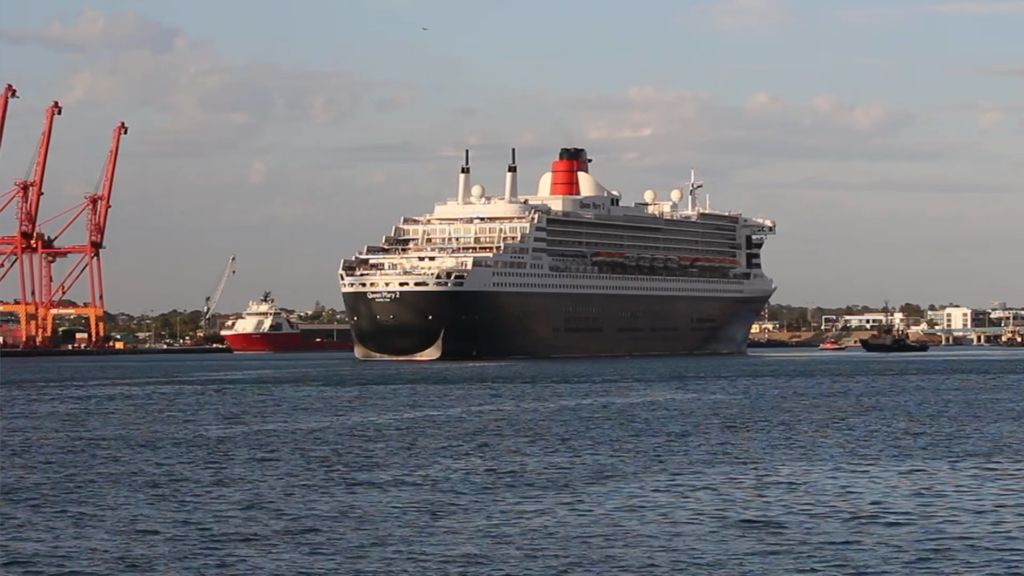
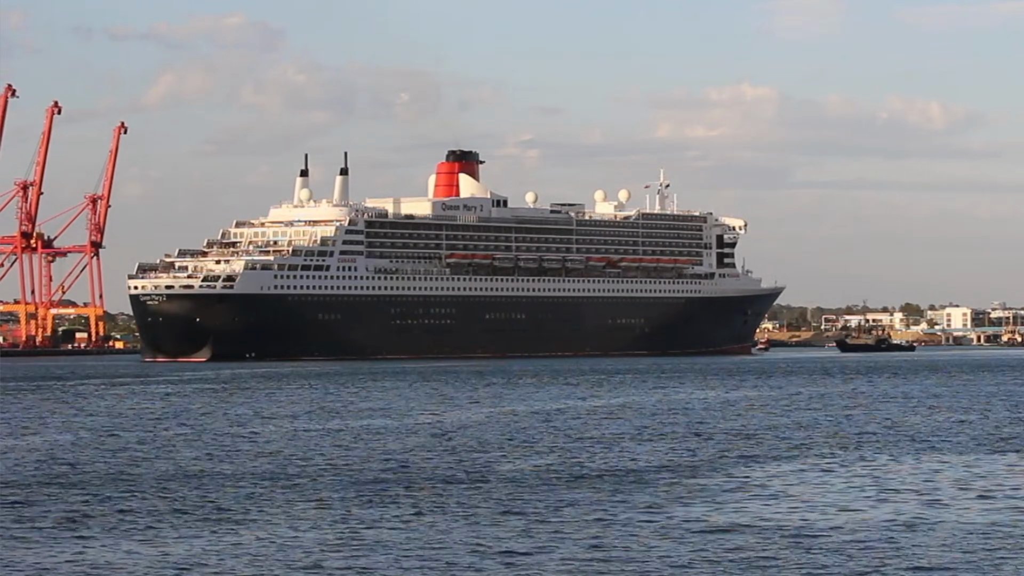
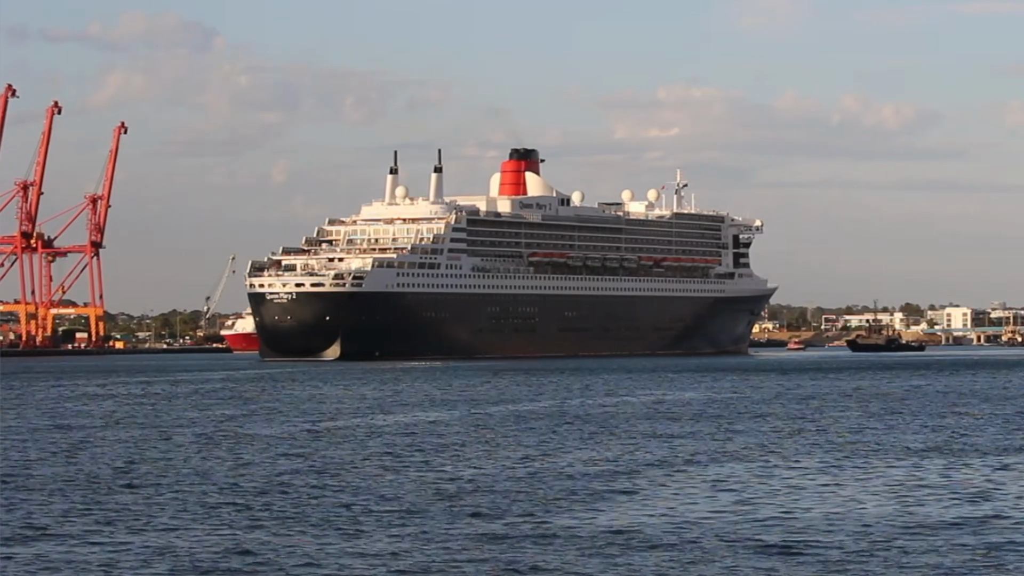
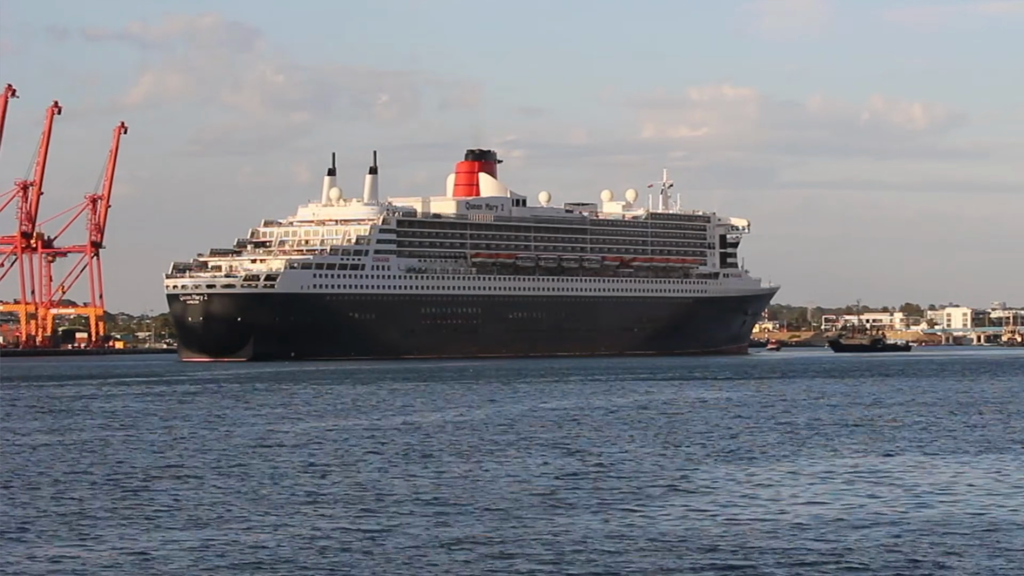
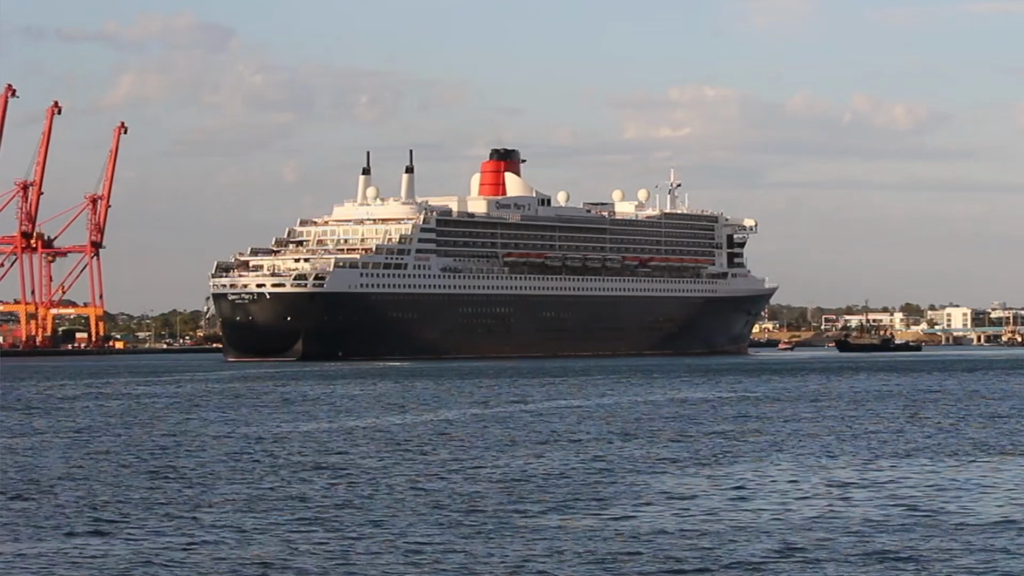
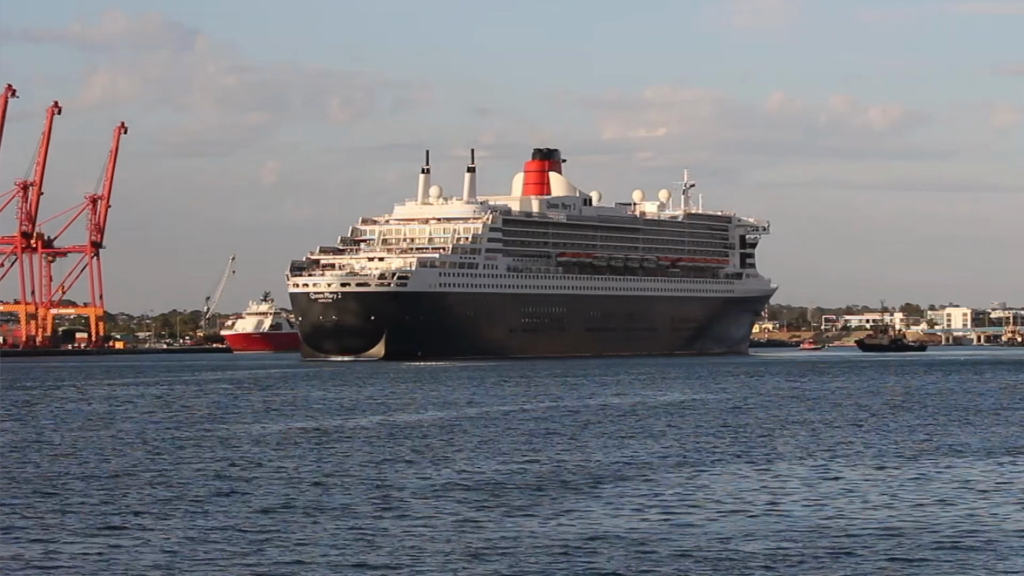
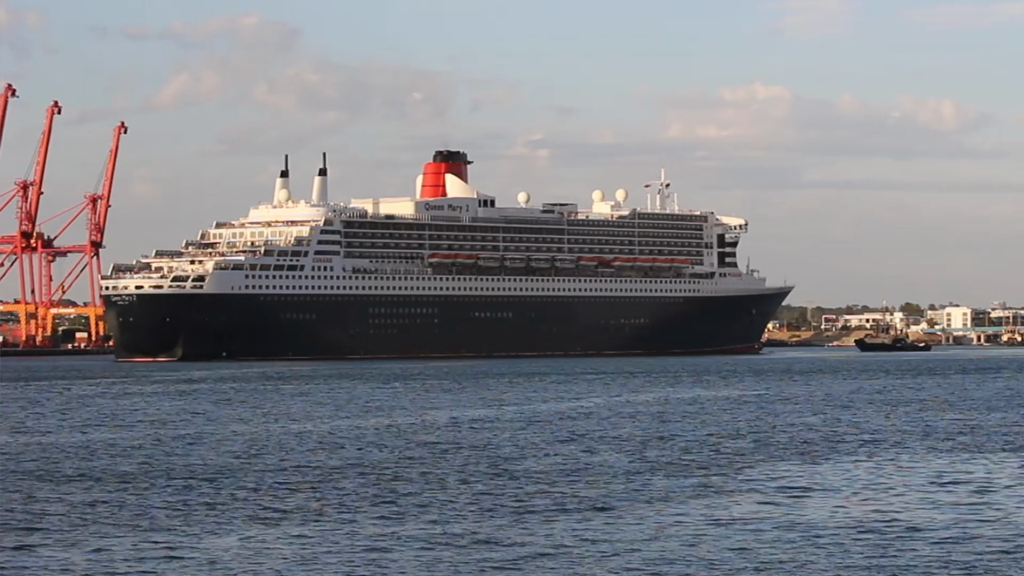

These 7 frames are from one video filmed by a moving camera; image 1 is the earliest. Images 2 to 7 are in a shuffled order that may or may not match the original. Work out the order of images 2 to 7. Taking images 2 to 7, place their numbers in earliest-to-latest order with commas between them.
6, 3, 5, 4, 2, 7
